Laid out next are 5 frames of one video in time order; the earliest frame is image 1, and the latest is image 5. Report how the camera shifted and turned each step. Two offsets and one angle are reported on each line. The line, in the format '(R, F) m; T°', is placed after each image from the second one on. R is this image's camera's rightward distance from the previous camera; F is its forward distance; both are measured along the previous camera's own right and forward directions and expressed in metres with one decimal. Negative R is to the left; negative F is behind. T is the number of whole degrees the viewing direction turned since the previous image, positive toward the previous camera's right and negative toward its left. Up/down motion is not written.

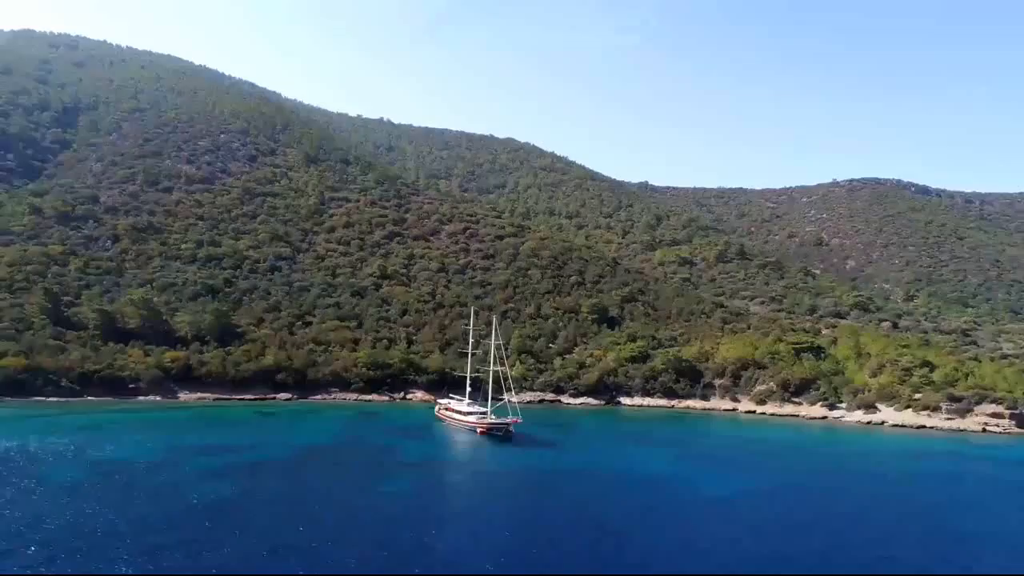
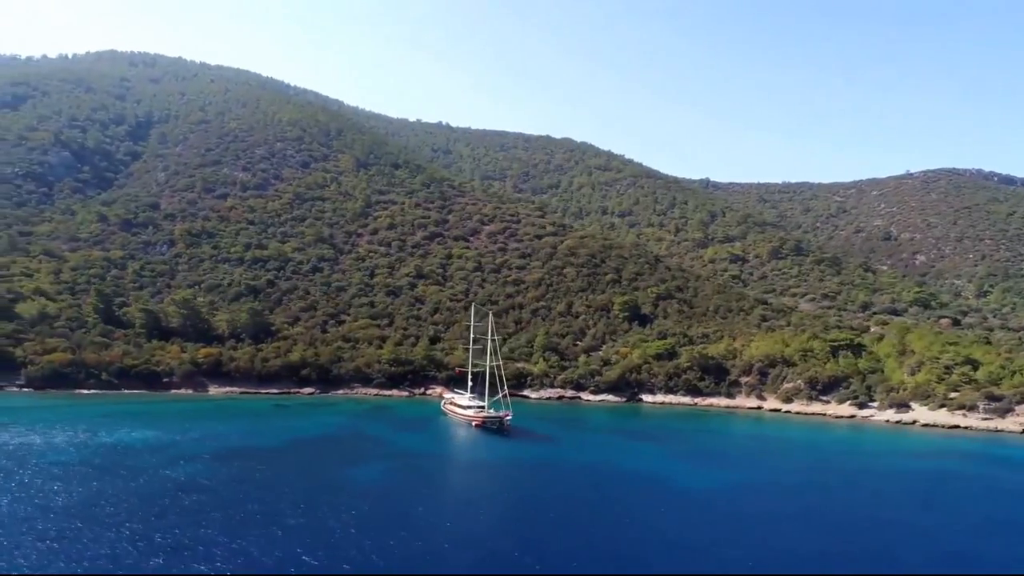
(+5.2, -0.6) m; -6°
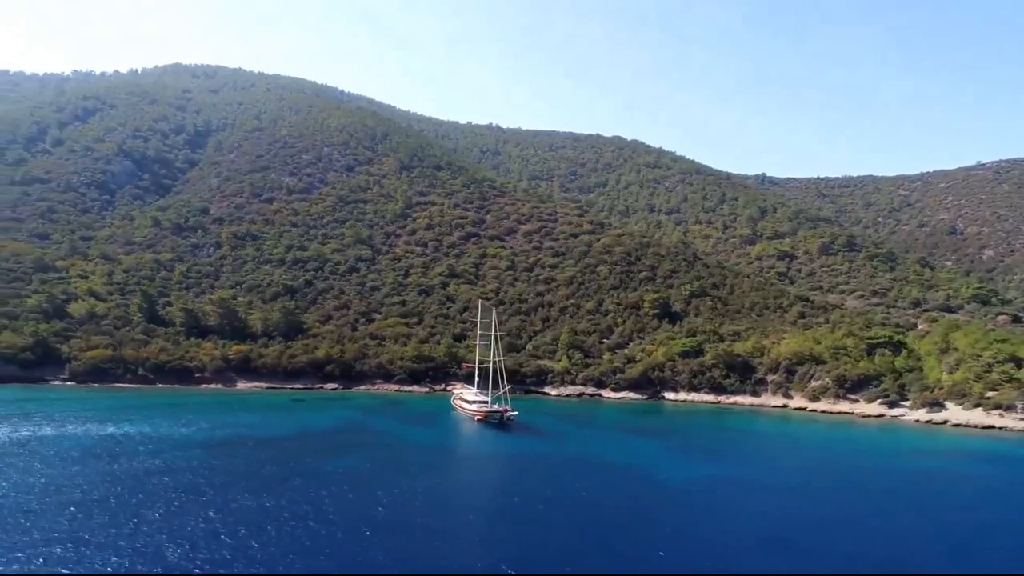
(+4.2, -0.4) m; -5°
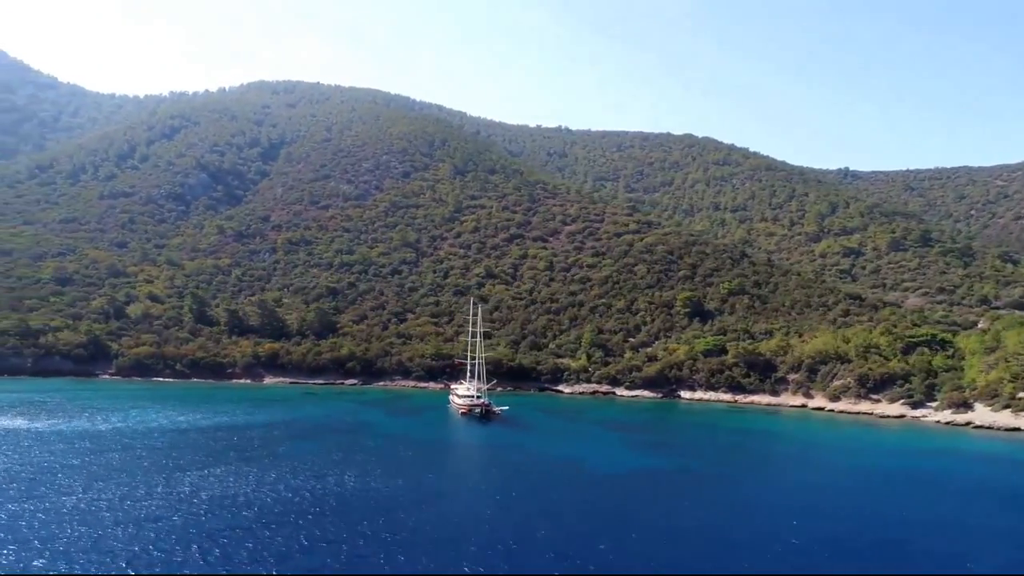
(+7.6, -0.8) m; -7°
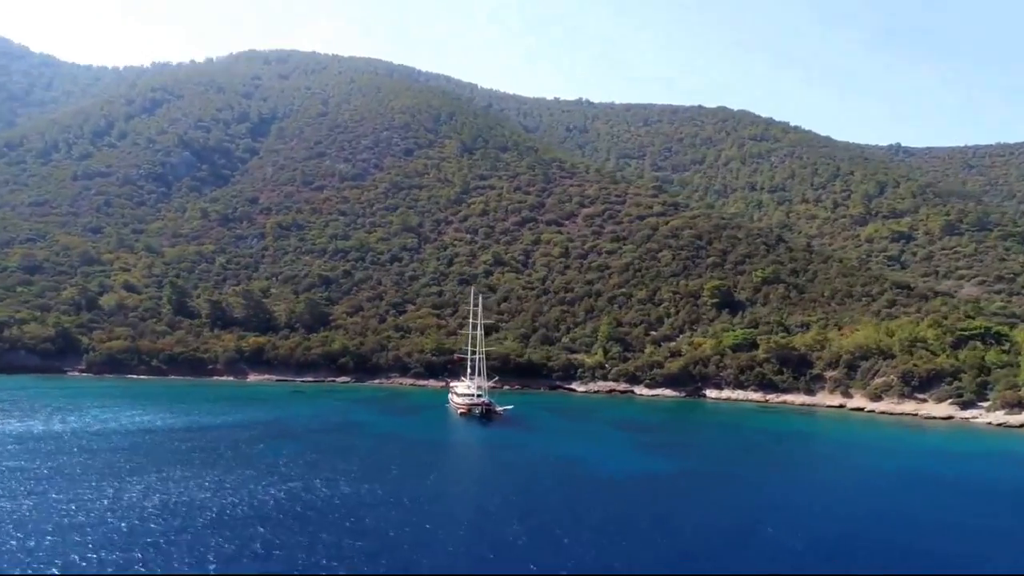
(+2.3, +5.3) m; -3°
